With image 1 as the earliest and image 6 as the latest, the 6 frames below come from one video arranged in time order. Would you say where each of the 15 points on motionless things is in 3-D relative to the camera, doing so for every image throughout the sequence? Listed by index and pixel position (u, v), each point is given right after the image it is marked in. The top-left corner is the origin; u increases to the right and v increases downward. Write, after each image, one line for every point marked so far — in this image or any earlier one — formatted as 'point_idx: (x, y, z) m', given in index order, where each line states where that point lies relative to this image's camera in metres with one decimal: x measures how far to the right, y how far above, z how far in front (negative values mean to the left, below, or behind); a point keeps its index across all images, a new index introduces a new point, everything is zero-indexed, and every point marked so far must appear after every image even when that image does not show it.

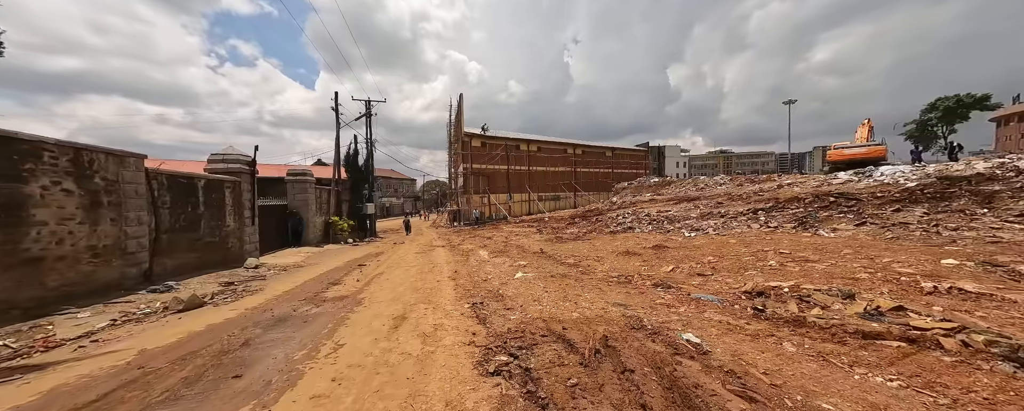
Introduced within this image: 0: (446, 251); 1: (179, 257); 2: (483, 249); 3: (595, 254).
0: (-2.9, -2.0, +12.5) m
1: (-8.9, -1.4, +7.4) m
2: (-1.3, -2.0, +12.5) m
3: (+2.8, -1.7, +9.5) m
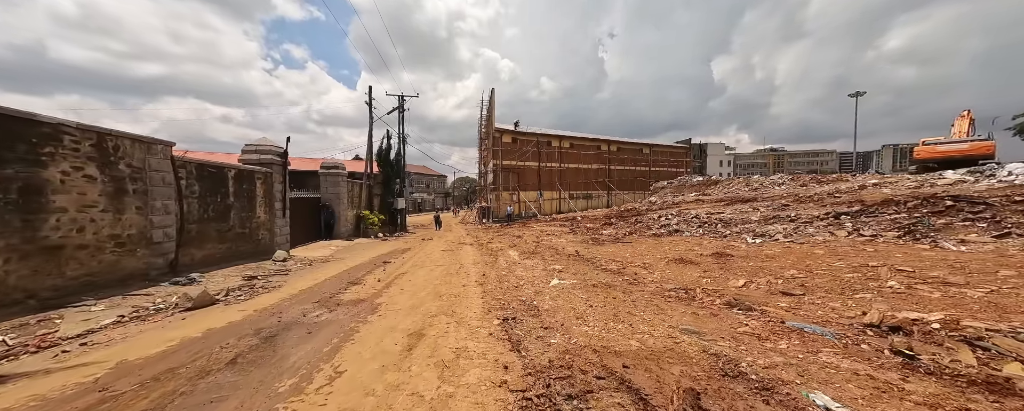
0: (-1.6, -1.9, +11.8) m
1: (-8.0, -1.1, +7.4) m
2: (0.0, -1.8, +11.7) m
3: (+3.8, -1.7, +8.3) m
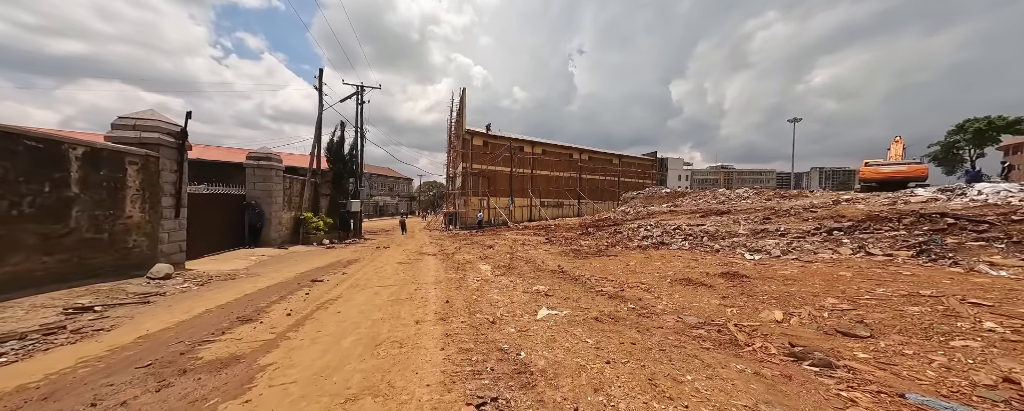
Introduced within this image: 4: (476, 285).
0: (-2.7, -2.0, +9.9) m
1: (-8.5, -1.0, +4.8) m
2: (-1.0, -2.0, +9.9) m
3: (+3.1, -1.9, +7.0) m
4: (-0.9, -1.9, +6.8) m
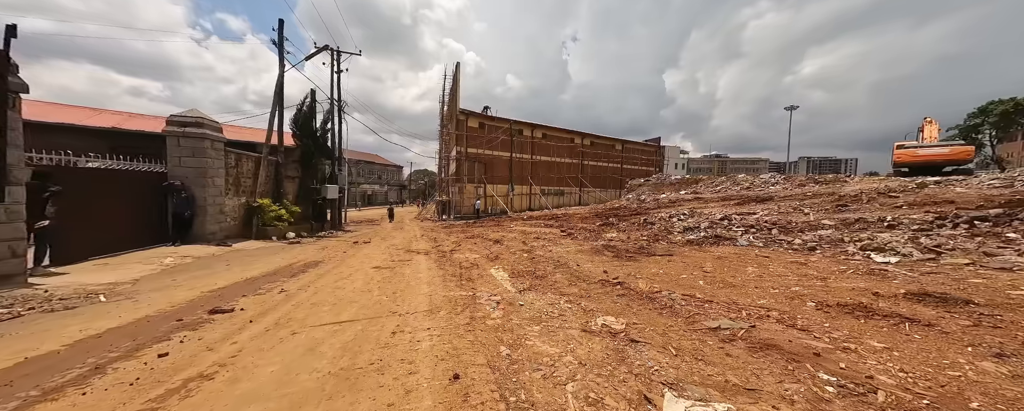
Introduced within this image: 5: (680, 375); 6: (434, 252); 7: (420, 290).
0: (-2.1, -1.5, +7.1) m
1: (-7.8, -0.7, +1.8) m
2: (-0.4, -1.6, +7.2) m
3: (+3.8, -1.5, +4.4) m
4: (-0.2, -1.6, +4.0) m
5: (+1.6, -1.6, +2.7) m
6: (-2.5, -1.5, +9.1) m
7: (-1.7, -1.5, +5.1) m
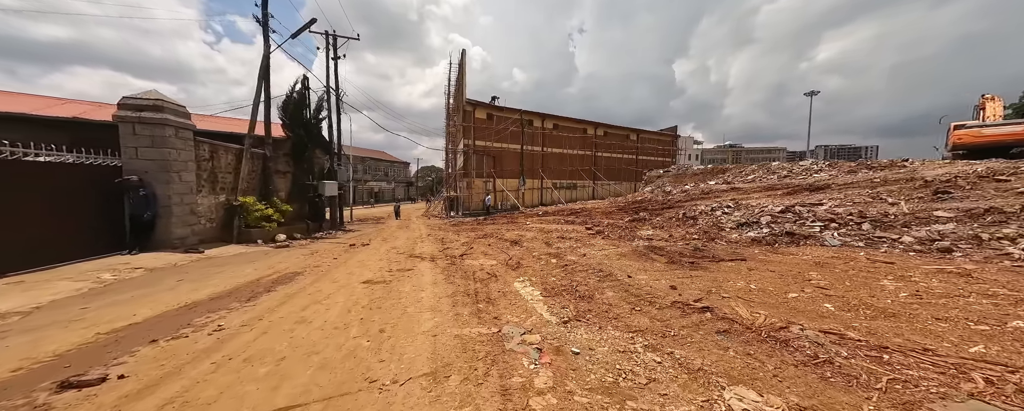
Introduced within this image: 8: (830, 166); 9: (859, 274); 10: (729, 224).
0: (-1.5, -1.4, +5.5) m
1: (-7.4, -0.8, +0.4) m
2: (+0.1, -1.4, +5.6) m
3: (+4.3, -1.4, +2.6) m
4: (+0.3, -1.5, +2.4) m
5: (+2.1, -1.5, +1.0) m
6: (-1.9, -1.4, +7.5) m
7: (-1.1, -1.5, +3.5) m
8: (+21.2, +2.6, +18.6) m
9: (+6.0, -1.1, +4.8) m
10: (+7.4, -0.6, +9.5) m
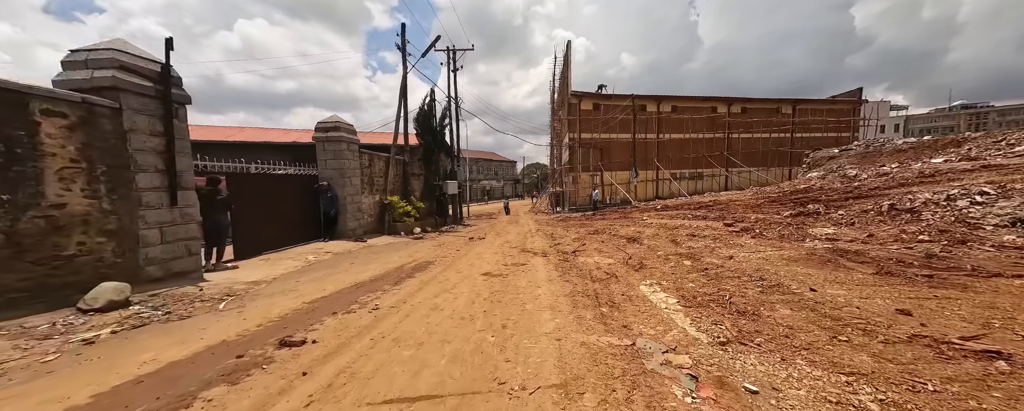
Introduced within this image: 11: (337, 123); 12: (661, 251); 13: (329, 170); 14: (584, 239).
0: (+0.7, -1.3, +5.3) m
1: (-6.6, -0.8, +2.5) m
2: (+2.3, -1.3, +4.8) m
3: (+5.1, -1.2, +0.6) m
4: (+1.3, -1.4, +1.7) m
5: (+2.5, -1.4, -0.2) m
6: (+1.0, -1.2, +7.3) m
7: (+0.3, -1.4, +3.3) m
8: (+26.4, +3.4, +9.5) m
9: (+7.4, -0.8, +2.0) m
10: (+10.4, -0.3, +5.9) m
11: (-6.2, +2.8, +10.1) m
12: (+3.5, -1.1, +6.7) m
13: (-6.5, +1.2, +9.9) m
14: (+2.3, -1.1, +9.3) m
